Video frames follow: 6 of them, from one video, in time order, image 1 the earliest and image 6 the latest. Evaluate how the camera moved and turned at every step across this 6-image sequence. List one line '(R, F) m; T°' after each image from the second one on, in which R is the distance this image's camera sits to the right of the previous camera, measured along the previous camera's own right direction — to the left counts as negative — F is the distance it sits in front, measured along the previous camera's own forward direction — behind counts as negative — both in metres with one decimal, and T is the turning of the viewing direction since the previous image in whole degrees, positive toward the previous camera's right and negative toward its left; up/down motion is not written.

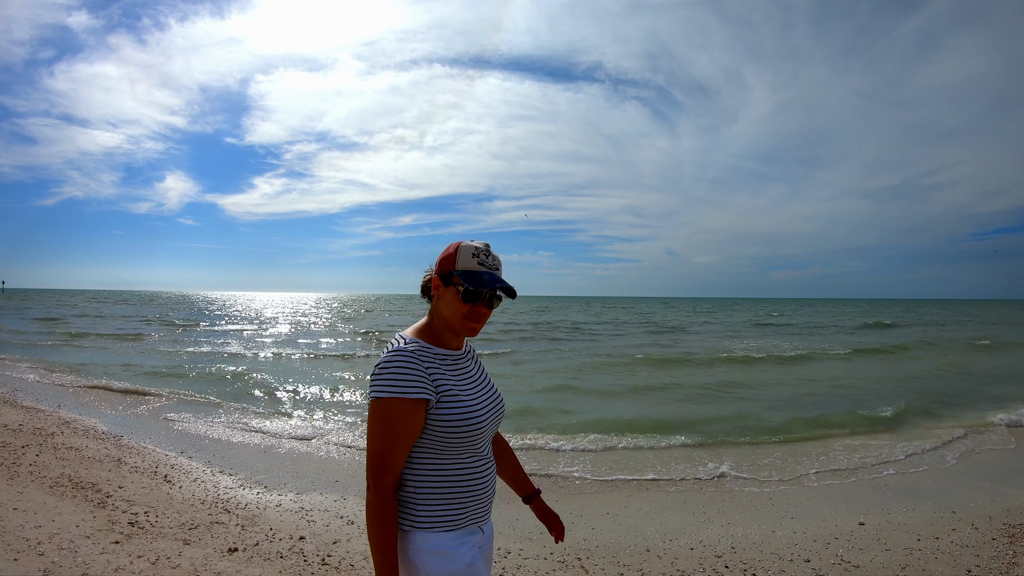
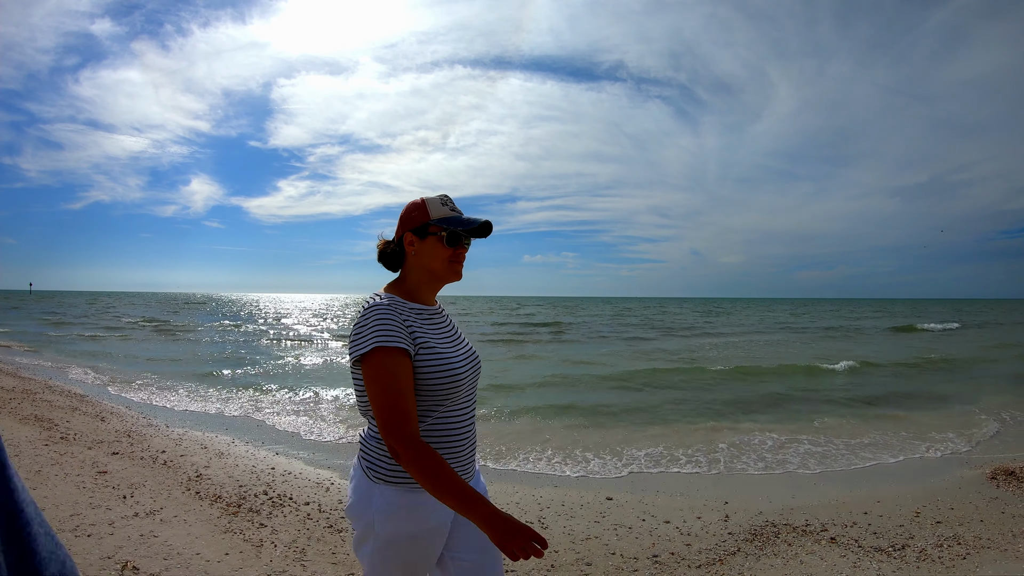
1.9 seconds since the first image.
(-1.6, +0.4) m; -2°
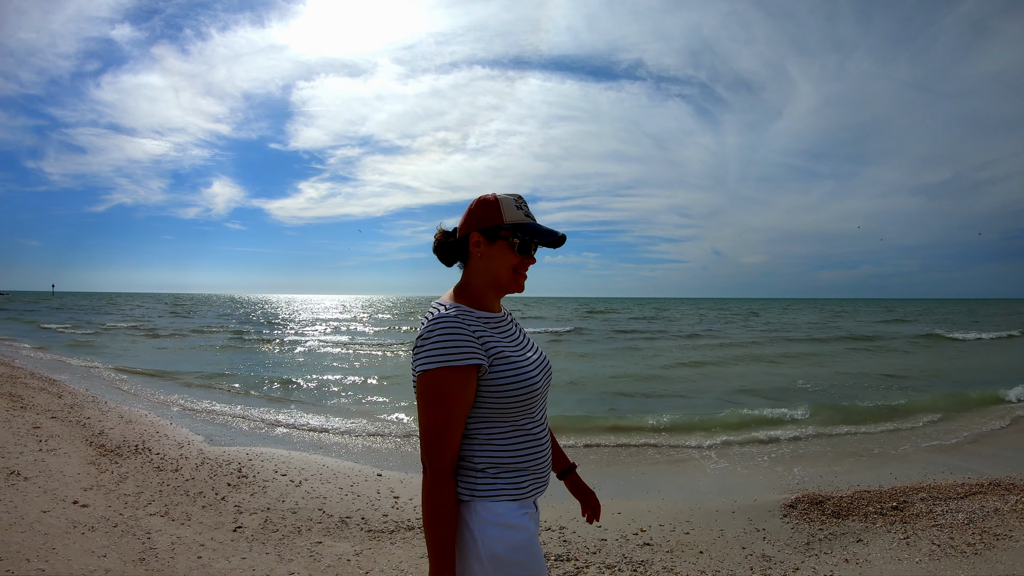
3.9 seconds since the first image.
(+0.6, +1.0) m; -2°
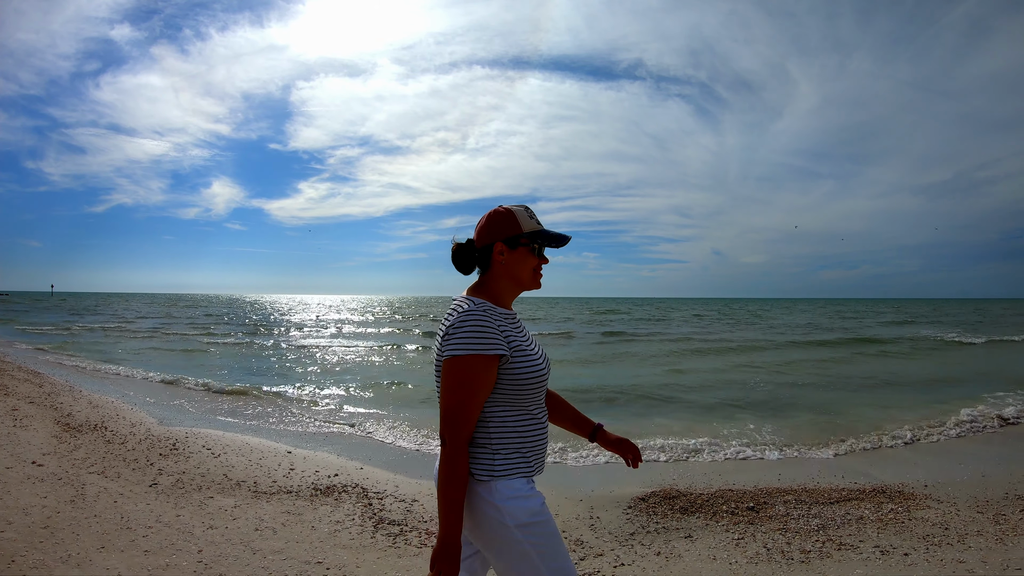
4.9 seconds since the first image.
(0.0, +0.1) m; 0°
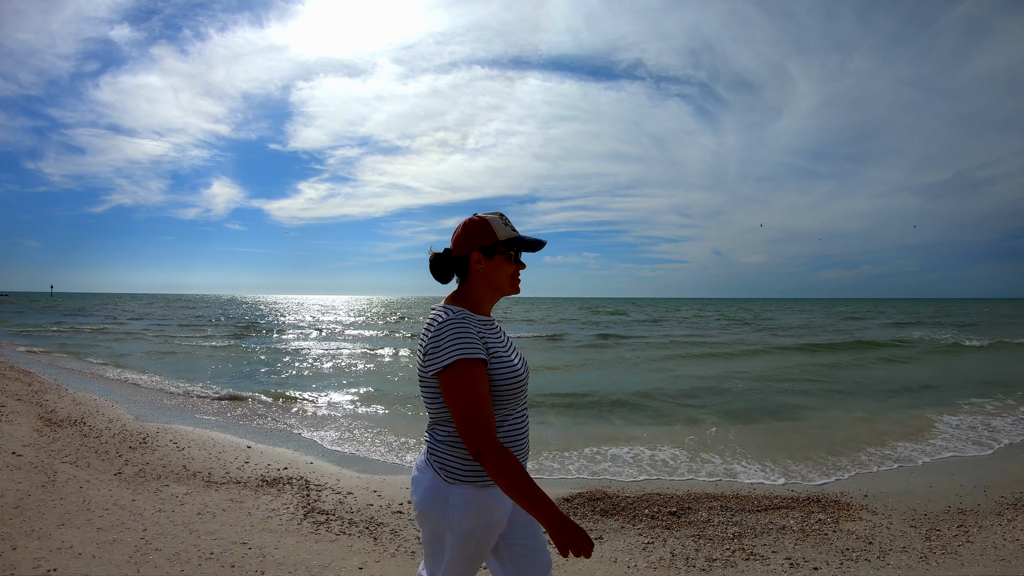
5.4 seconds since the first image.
(0.0, 0.0) m; 0°
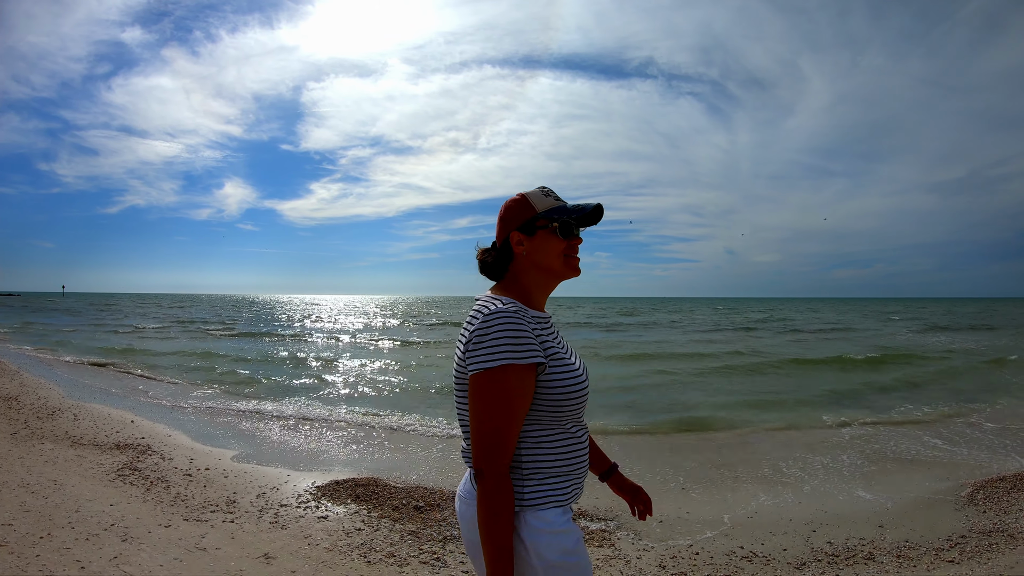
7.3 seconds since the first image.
(-0.3, +0.4) m; -1°
